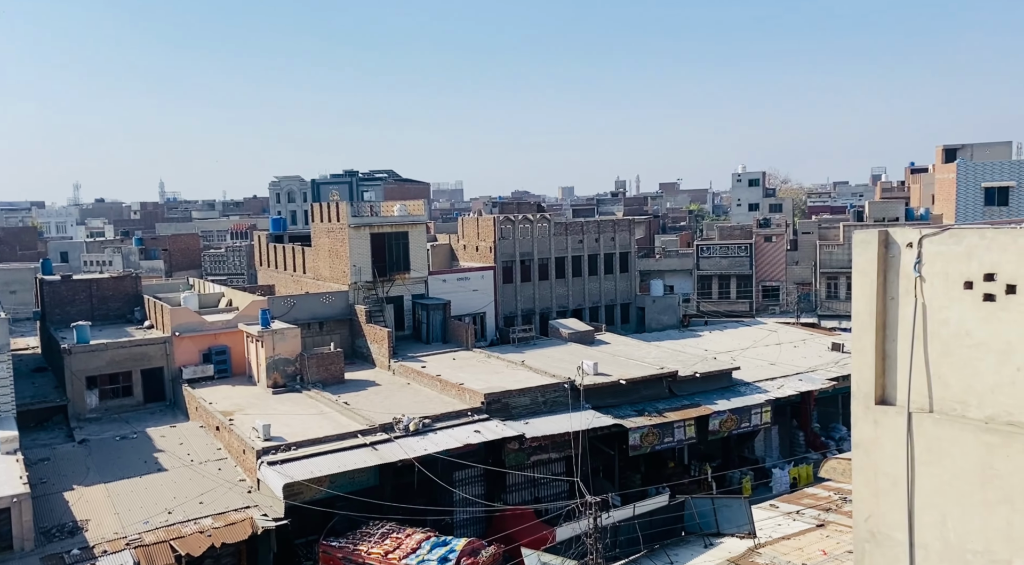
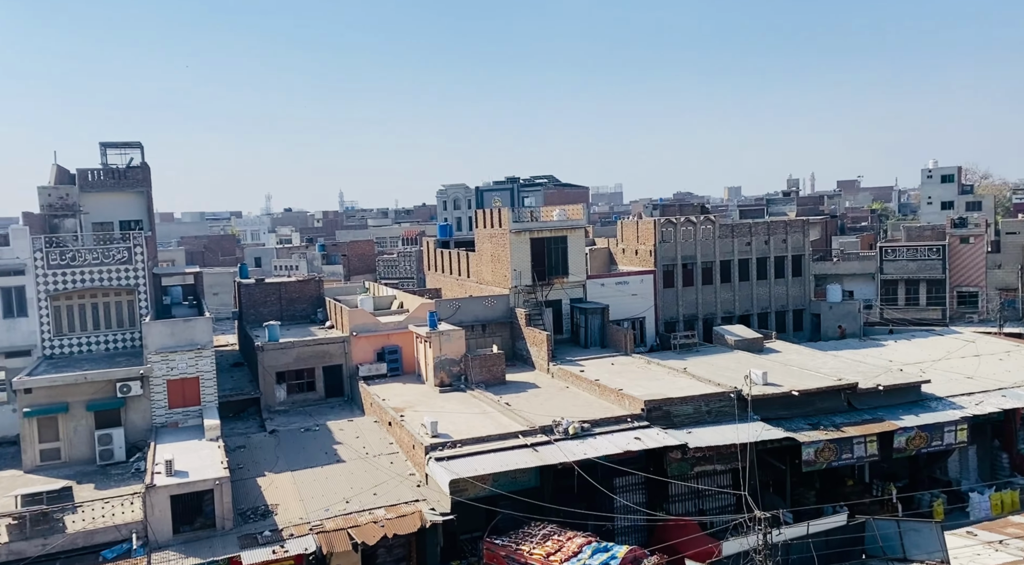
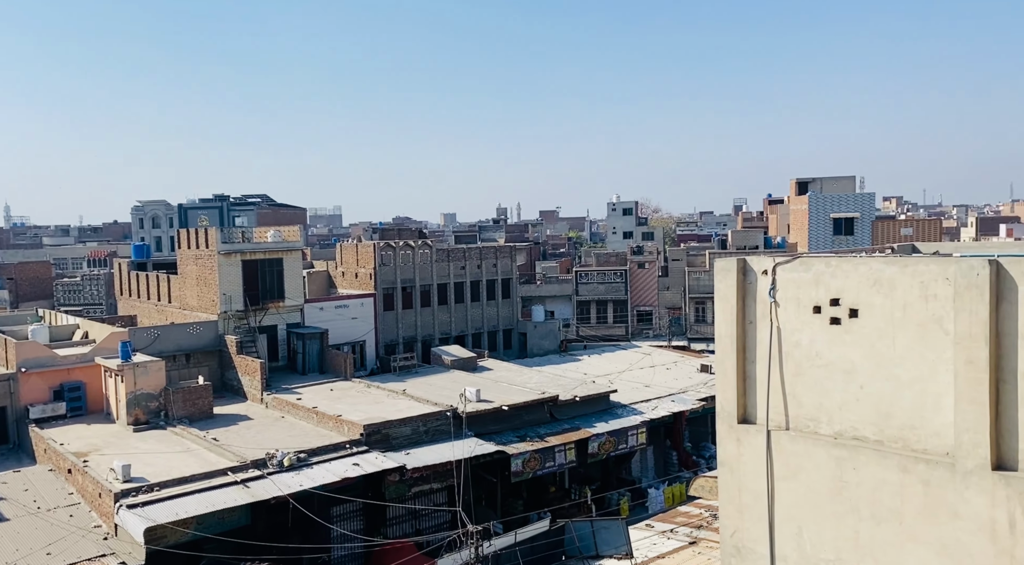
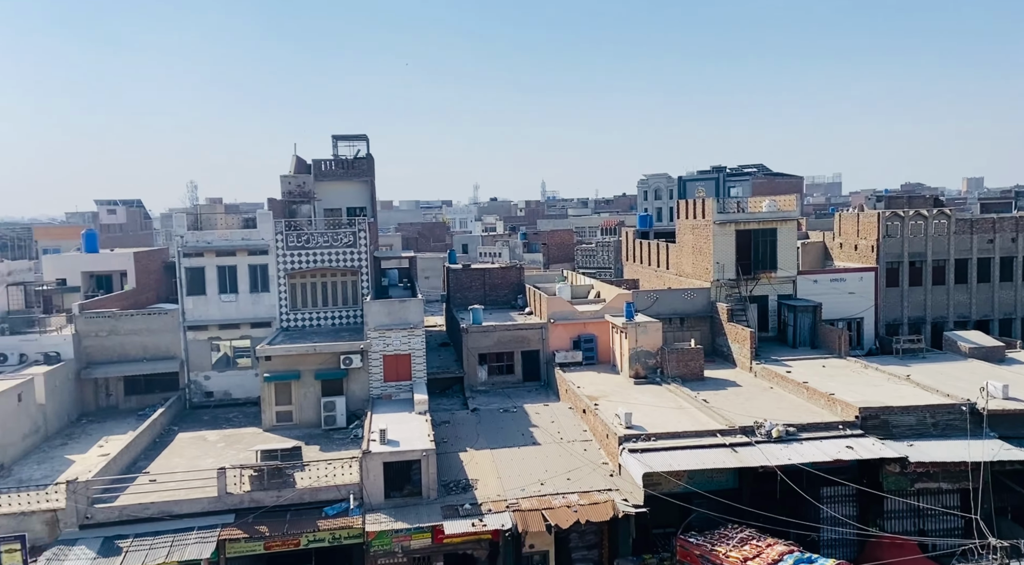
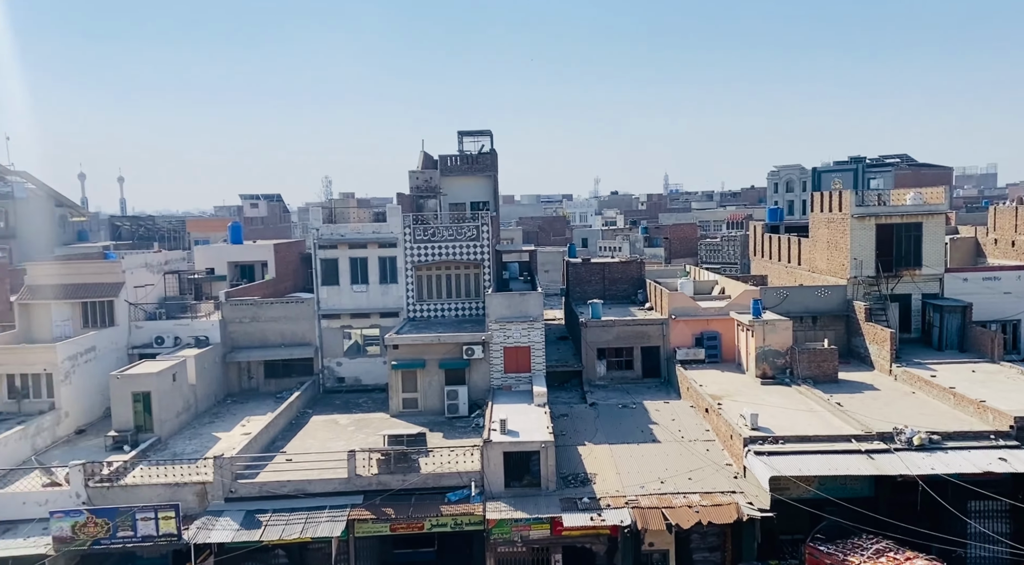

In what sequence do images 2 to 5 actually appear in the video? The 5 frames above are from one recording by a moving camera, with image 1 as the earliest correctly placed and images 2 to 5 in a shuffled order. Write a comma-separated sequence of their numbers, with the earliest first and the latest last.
3, 2, 4, 5
